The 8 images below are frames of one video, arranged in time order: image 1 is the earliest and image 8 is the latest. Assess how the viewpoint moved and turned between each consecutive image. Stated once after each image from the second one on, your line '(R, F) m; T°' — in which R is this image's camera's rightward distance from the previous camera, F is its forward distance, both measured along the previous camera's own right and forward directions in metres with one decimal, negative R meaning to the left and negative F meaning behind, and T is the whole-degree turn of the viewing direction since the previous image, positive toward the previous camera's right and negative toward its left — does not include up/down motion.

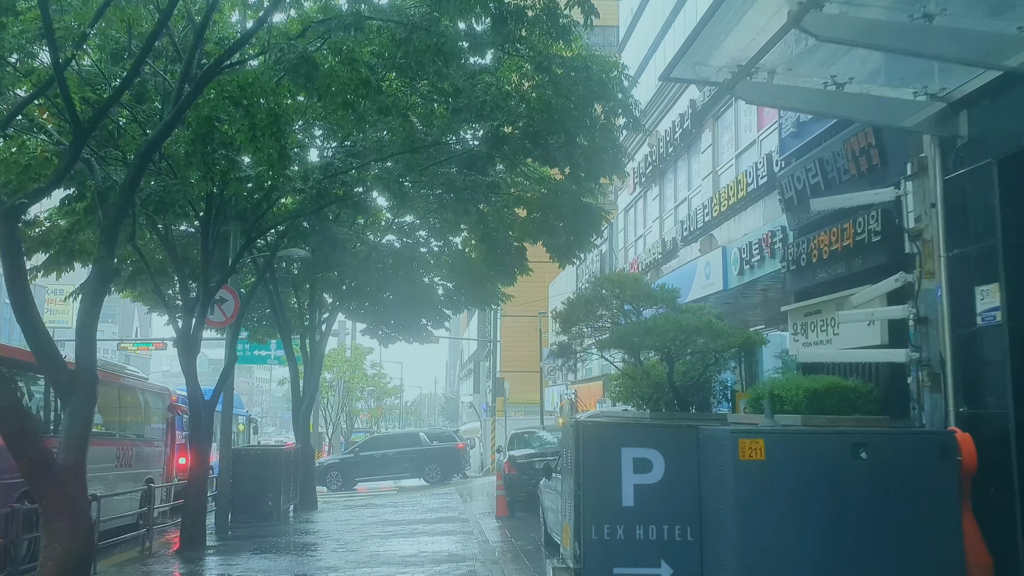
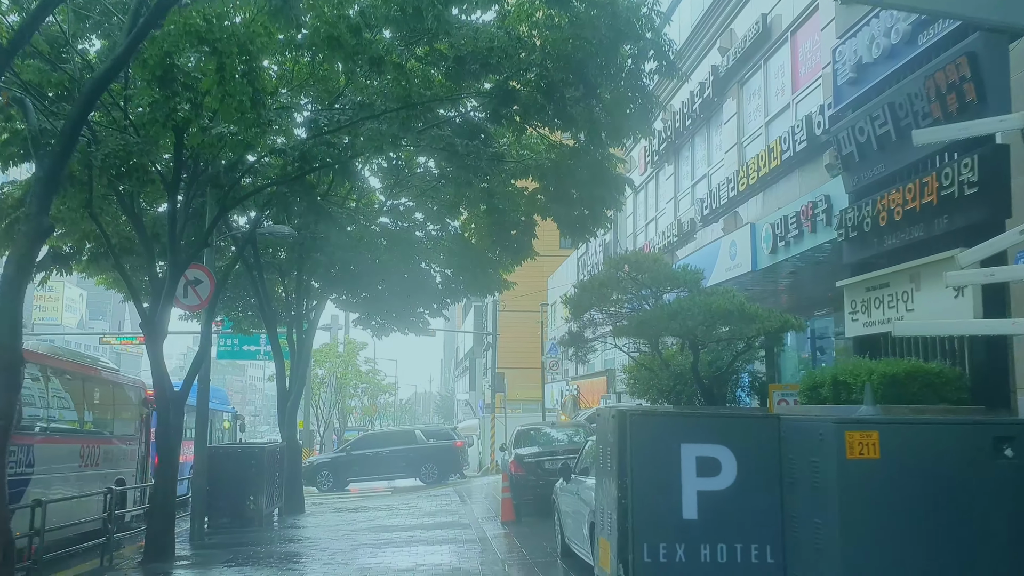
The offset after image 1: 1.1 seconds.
(-0.2, +1.4) m; 0°
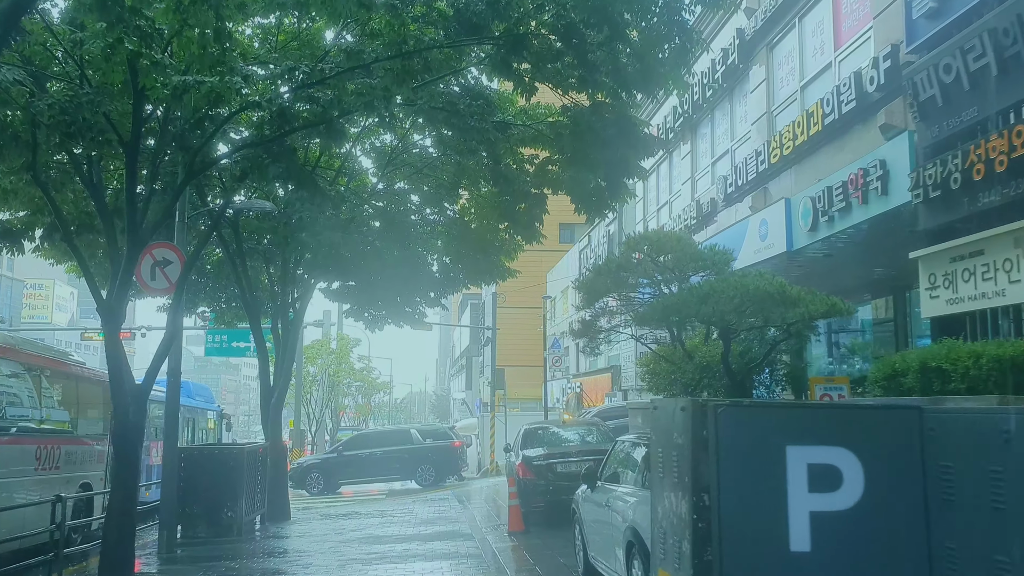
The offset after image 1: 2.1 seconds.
(-0.2, +1.4) m; 0°
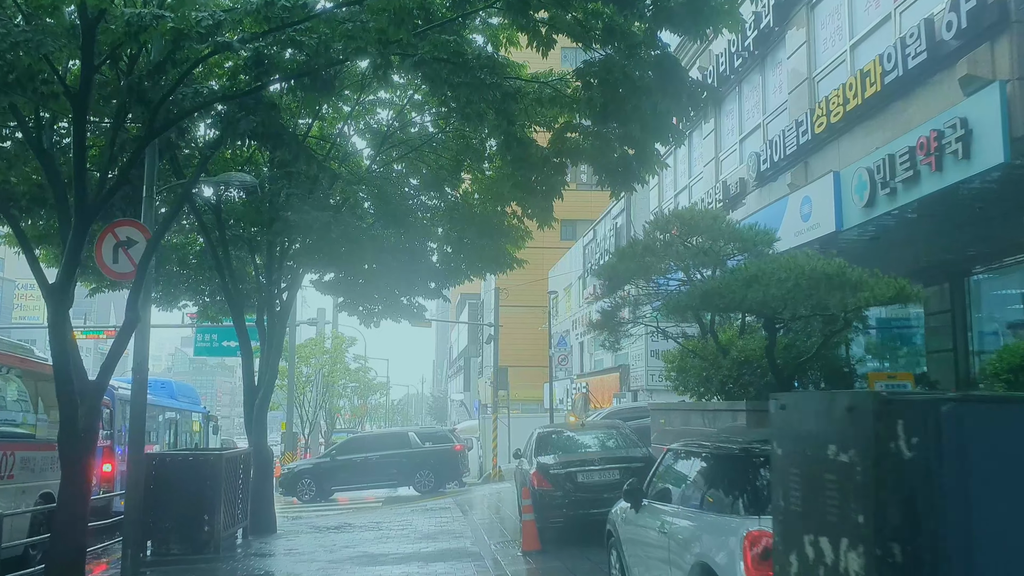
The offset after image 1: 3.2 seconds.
(-0.2, +1.4) m; 0°
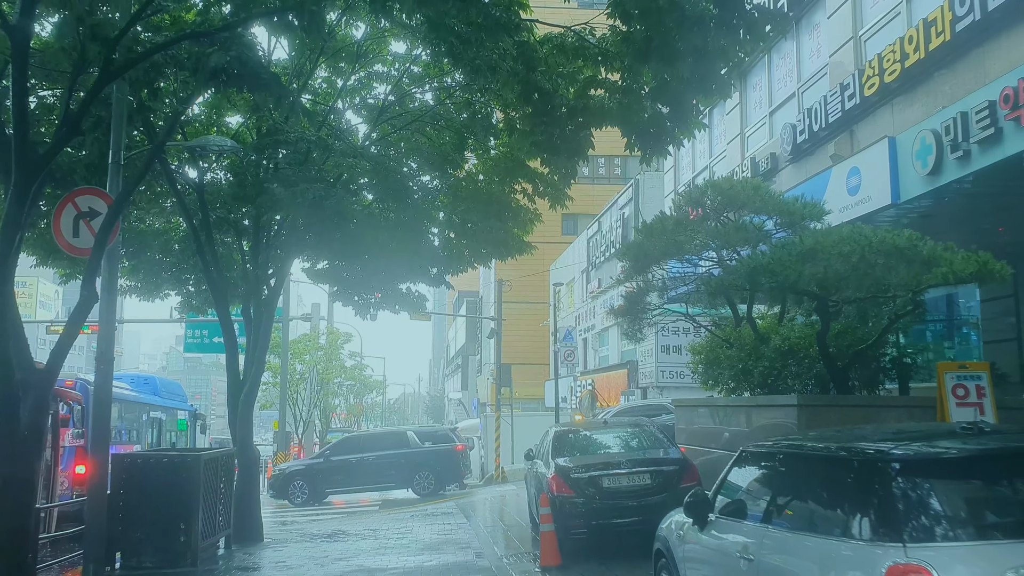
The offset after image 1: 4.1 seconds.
(-0.2, +1.2) m; 0°
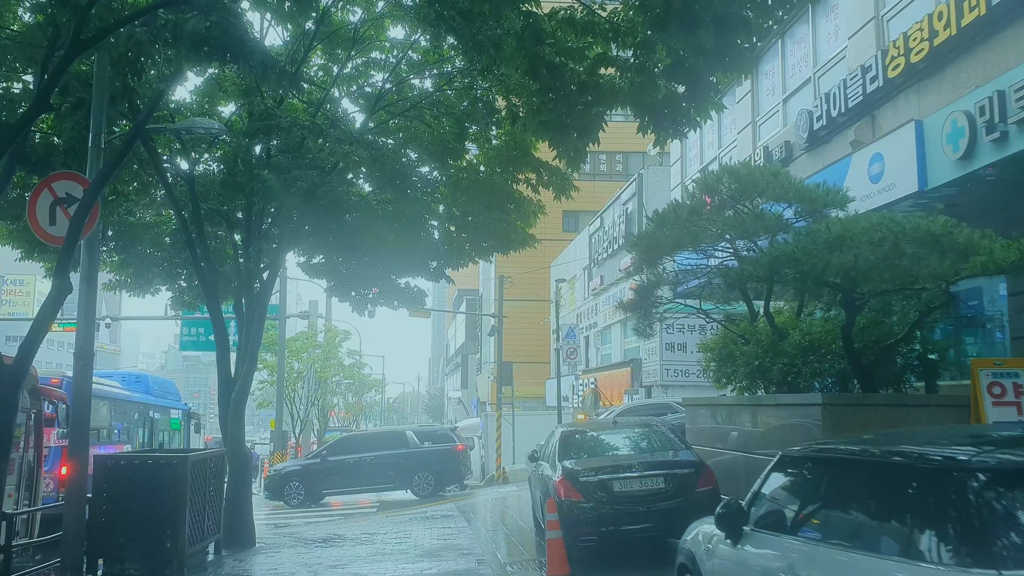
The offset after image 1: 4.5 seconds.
(-0.1, +0.5) m; 0°
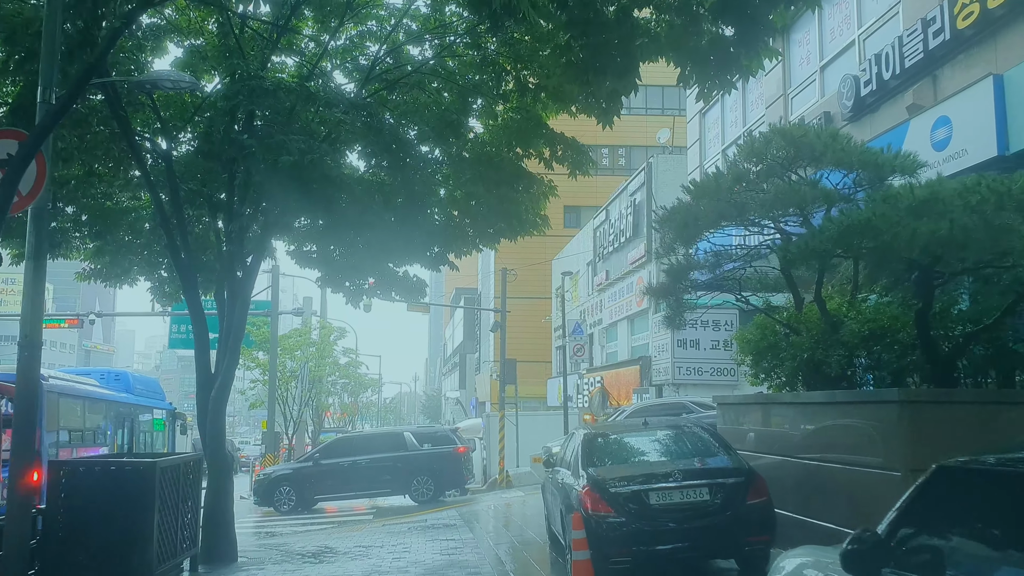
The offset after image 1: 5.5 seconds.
(-0.2, +1.2) m; 0°
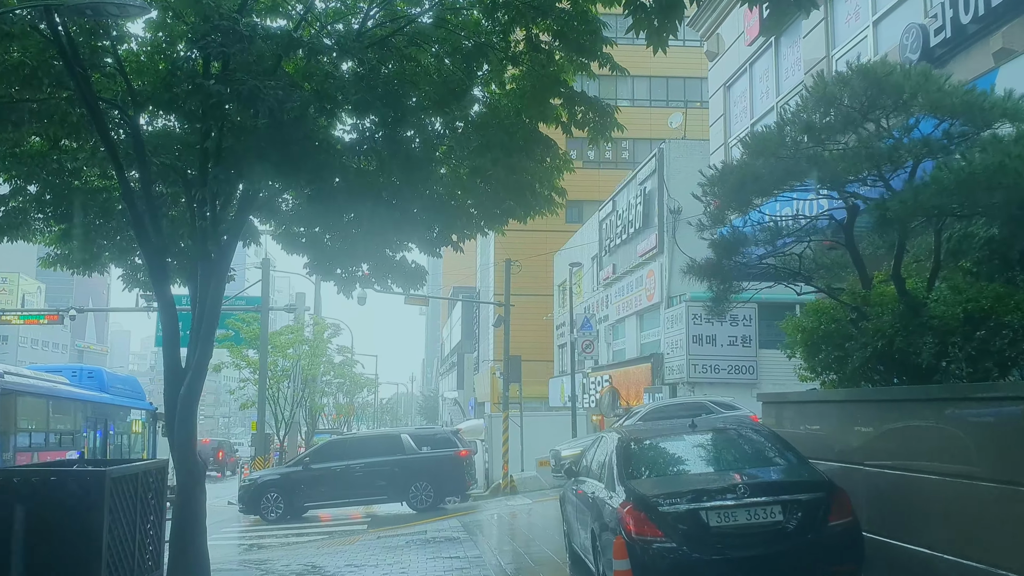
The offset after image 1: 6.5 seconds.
(-0.2, +1.4) m; 0°
